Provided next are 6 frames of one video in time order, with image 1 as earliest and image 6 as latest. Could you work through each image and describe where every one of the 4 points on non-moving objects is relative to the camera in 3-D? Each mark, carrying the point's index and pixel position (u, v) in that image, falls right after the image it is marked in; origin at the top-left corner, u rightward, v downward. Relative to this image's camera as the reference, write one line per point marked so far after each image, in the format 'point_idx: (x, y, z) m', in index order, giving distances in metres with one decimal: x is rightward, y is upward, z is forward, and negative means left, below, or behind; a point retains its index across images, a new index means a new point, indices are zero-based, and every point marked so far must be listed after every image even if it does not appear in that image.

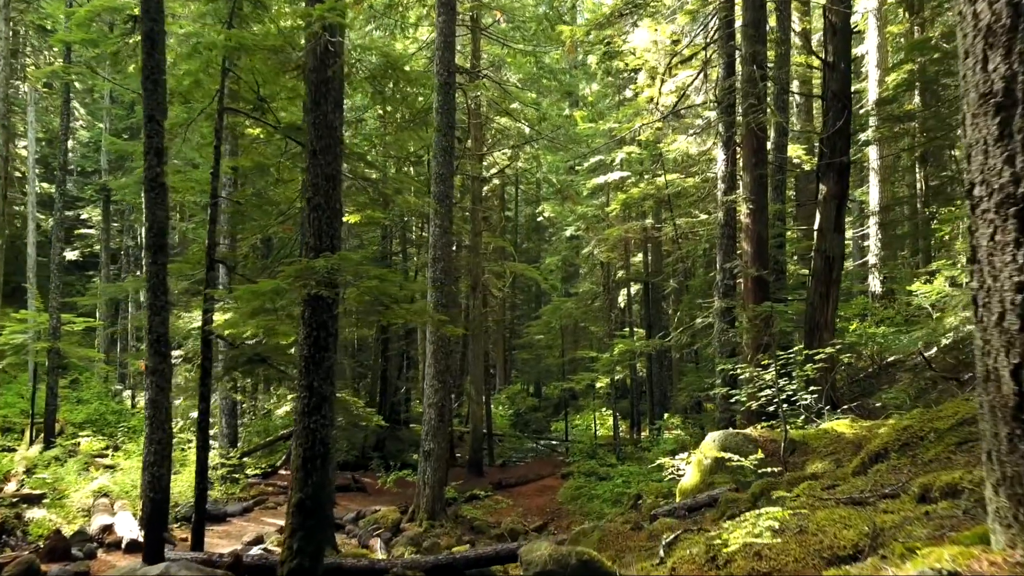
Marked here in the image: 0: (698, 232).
0: (+3.7, +1.1, +15.5) m
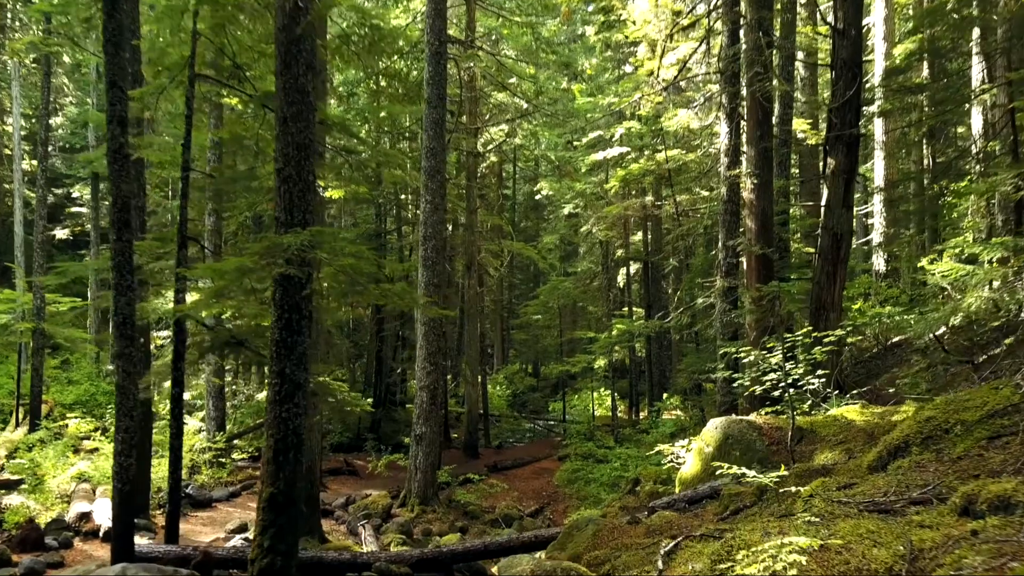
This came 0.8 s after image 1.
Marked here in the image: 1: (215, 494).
0: (+3.7, +1.5, +15.0) m
1: (-4.4, -3.1, +11.4) m
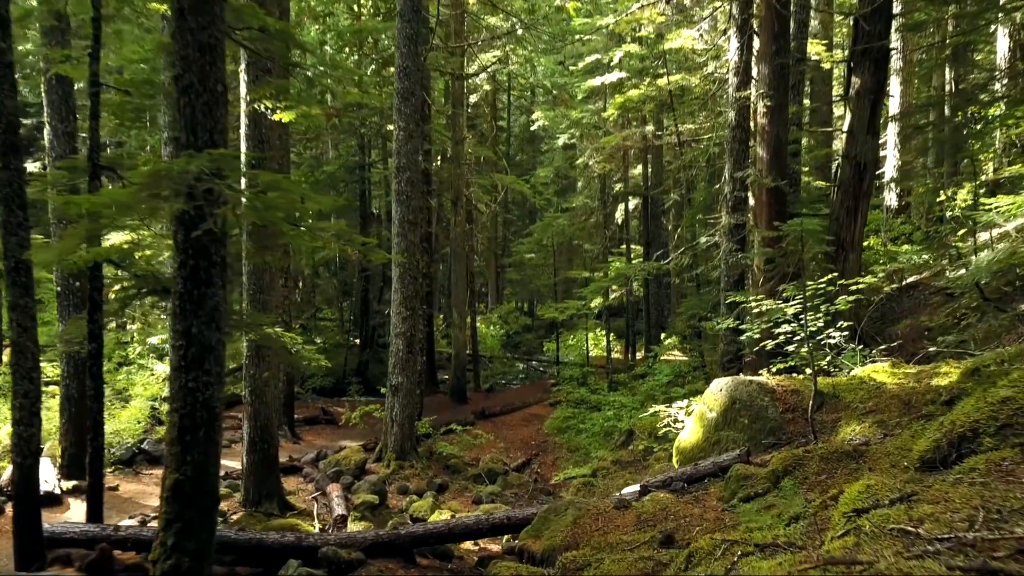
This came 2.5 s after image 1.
0: (+3.4, +2.7, +13.8) m
1: (-4.6, -2.2, +10.5) m
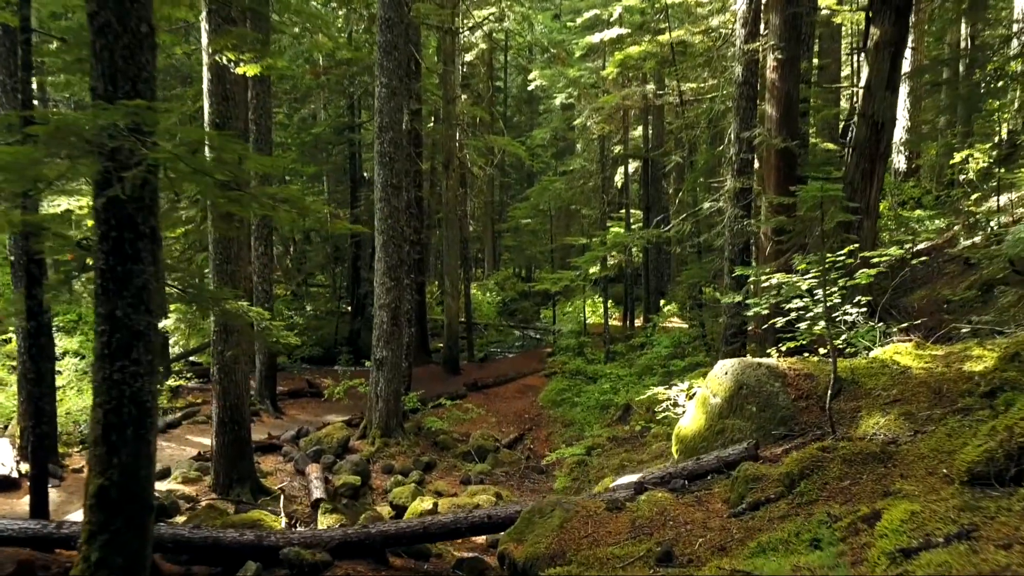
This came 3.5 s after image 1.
0: (+3.3, +3.2, +13.1) m
1: (-4.7, -1.8, +10.0) m
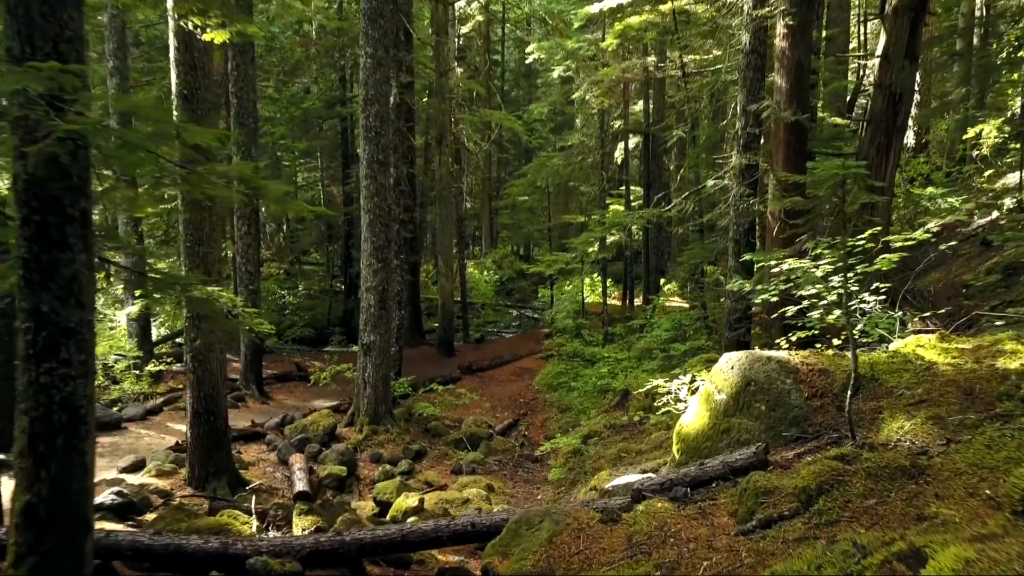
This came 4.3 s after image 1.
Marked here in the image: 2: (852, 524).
0: (+3.2, +3.5, +12.5) m
1: (-4.8, -1.6, +9.6) m
2: (+1.3, -0.9, +3.0) m
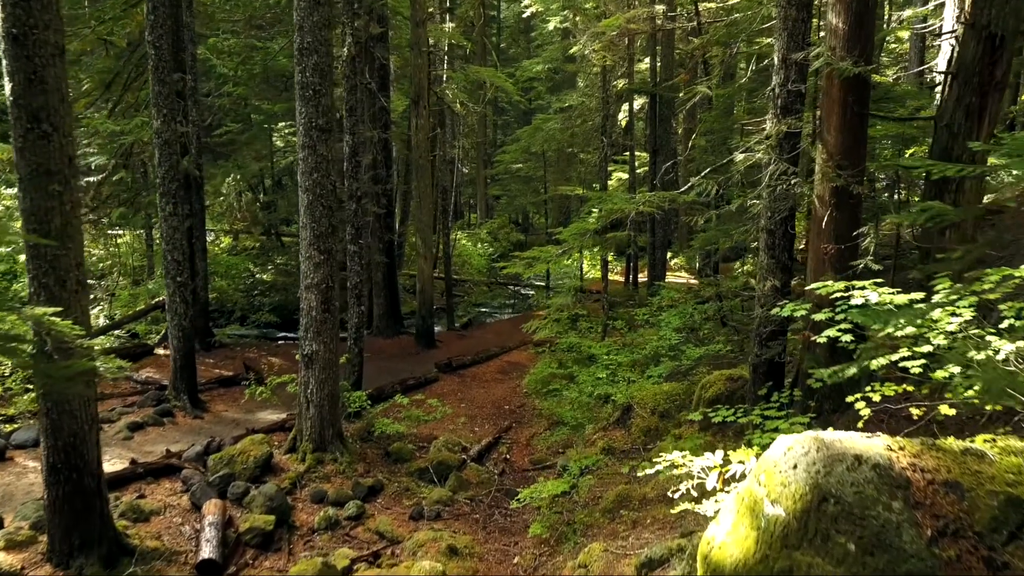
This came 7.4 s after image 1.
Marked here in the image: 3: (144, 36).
0: (+3.0, +3.7, +10.5) m
1: (-5.1, -1.5, +7.9) m
2: (+1.0, -1.2, +1.2) m
3: (-5.7, +3.9, +12.0) m
